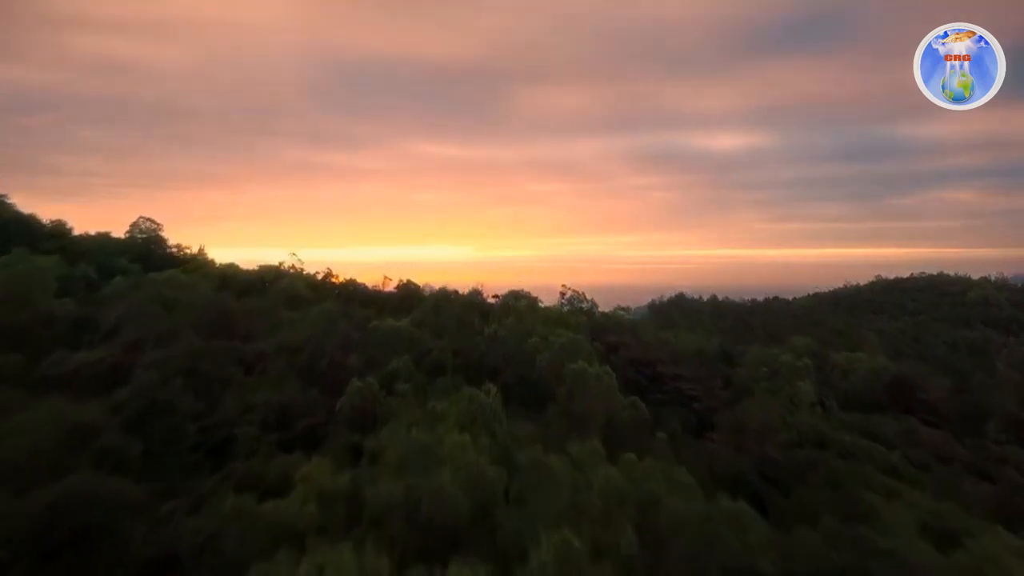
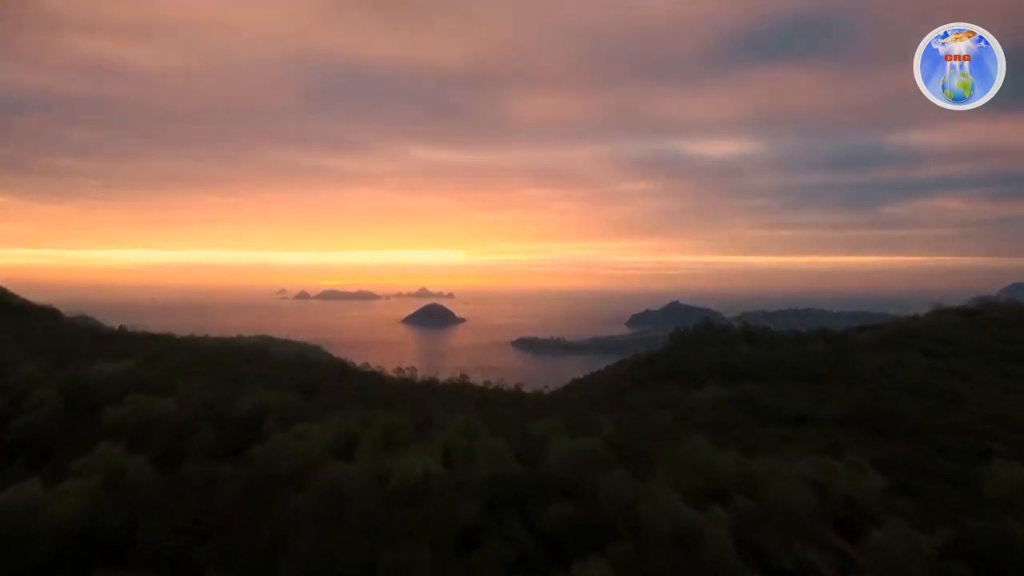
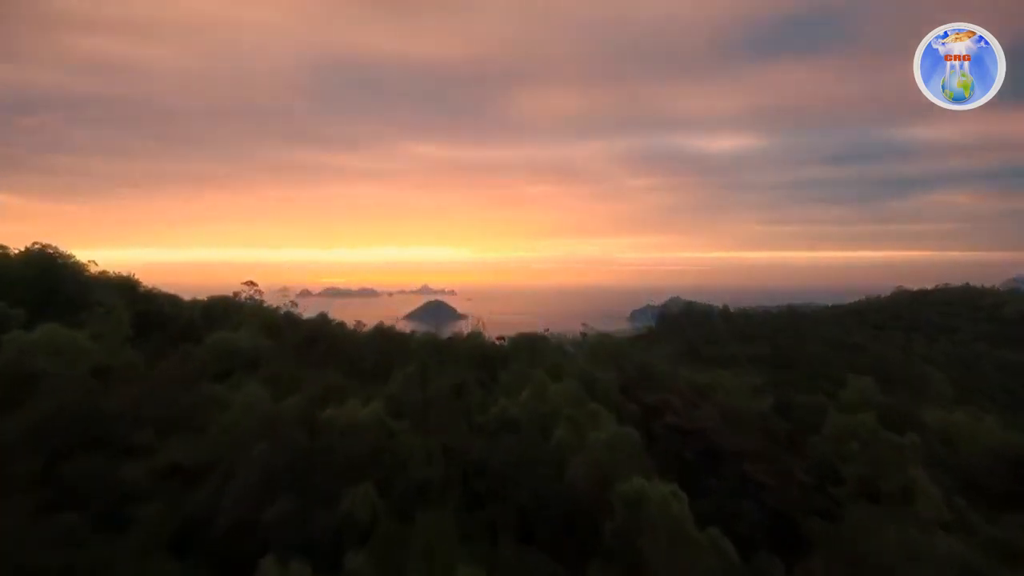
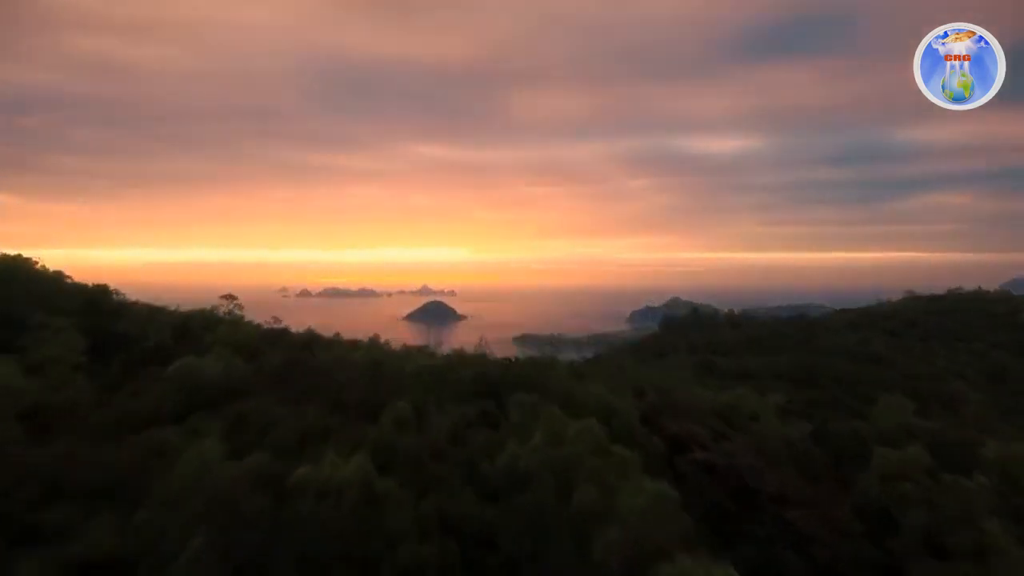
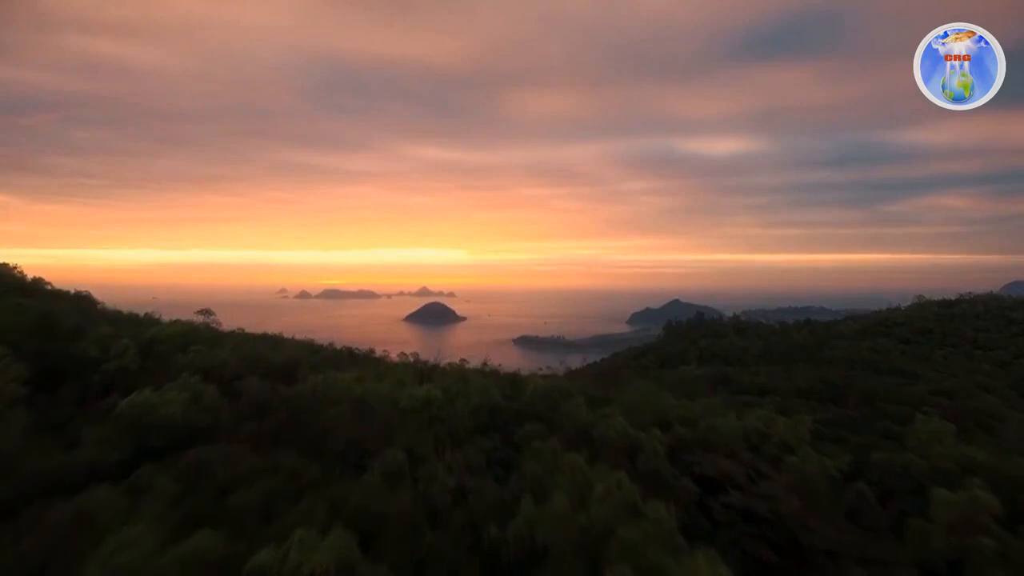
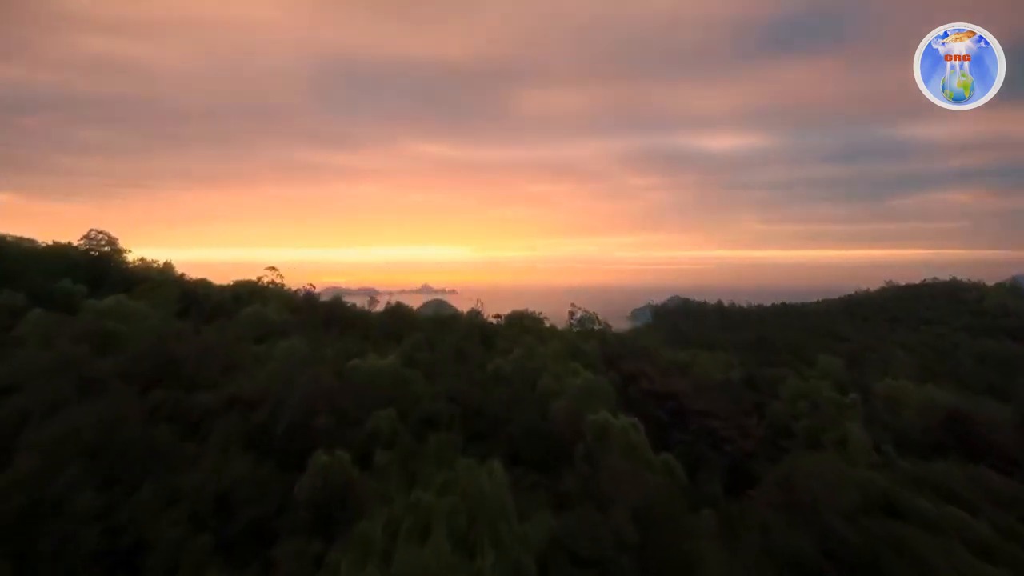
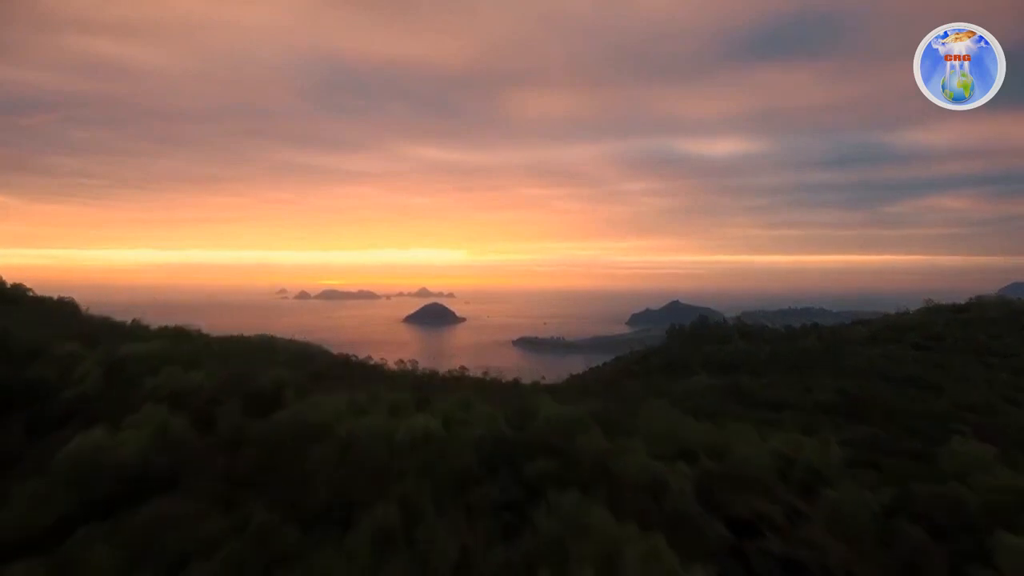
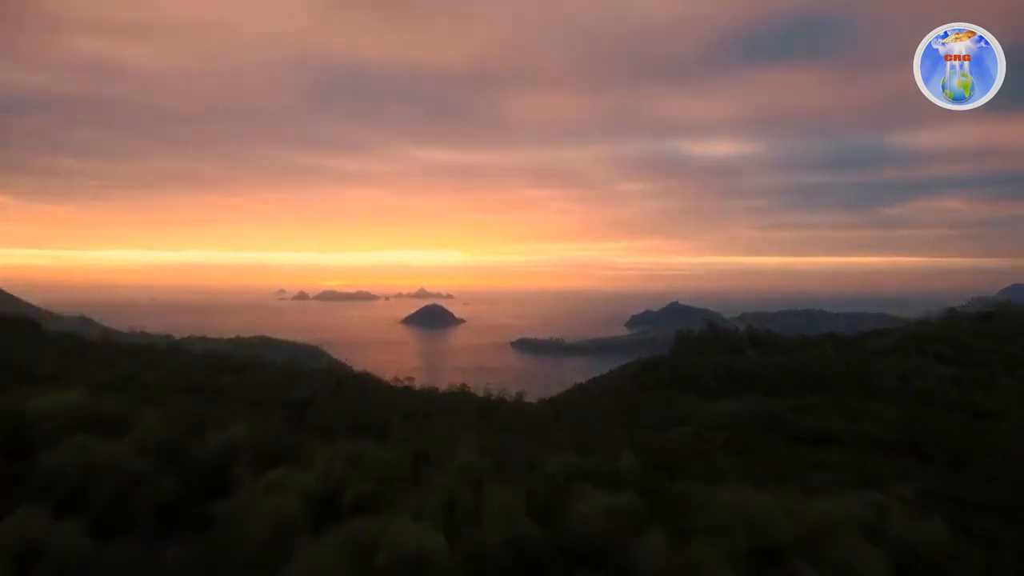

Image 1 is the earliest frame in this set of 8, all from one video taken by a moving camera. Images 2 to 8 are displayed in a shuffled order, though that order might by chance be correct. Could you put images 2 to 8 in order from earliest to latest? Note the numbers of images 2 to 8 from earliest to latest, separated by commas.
6, 3, 4, 5, 7, 2, 8
